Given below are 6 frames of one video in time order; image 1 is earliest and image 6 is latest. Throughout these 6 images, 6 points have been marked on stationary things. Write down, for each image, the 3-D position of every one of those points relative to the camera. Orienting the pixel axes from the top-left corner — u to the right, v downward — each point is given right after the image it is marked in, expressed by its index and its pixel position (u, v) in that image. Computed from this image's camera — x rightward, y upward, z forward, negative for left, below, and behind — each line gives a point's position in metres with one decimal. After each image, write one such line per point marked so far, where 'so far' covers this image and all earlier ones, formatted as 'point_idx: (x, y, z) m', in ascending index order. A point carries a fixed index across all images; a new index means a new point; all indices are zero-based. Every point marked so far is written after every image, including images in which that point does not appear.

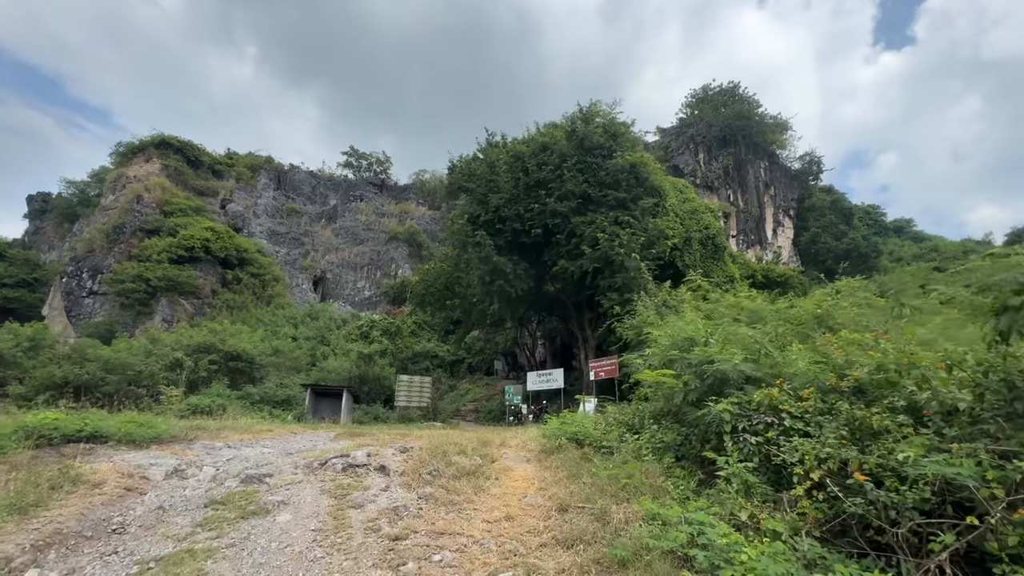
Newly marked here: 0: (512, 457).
0: (0.0, -2.4, +6.6) m
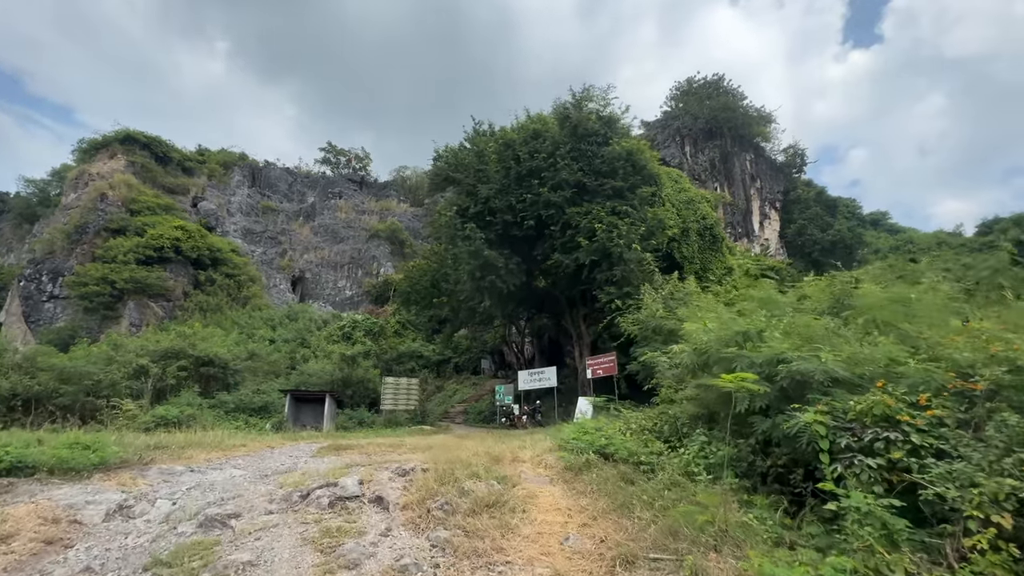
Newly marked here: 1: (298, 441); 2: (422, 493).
0: (+0.2, -2.2, +5.6) m
1: (-5.8, -4.2, +12.8) m
2: (-0.9, -2.0, +4.6) m
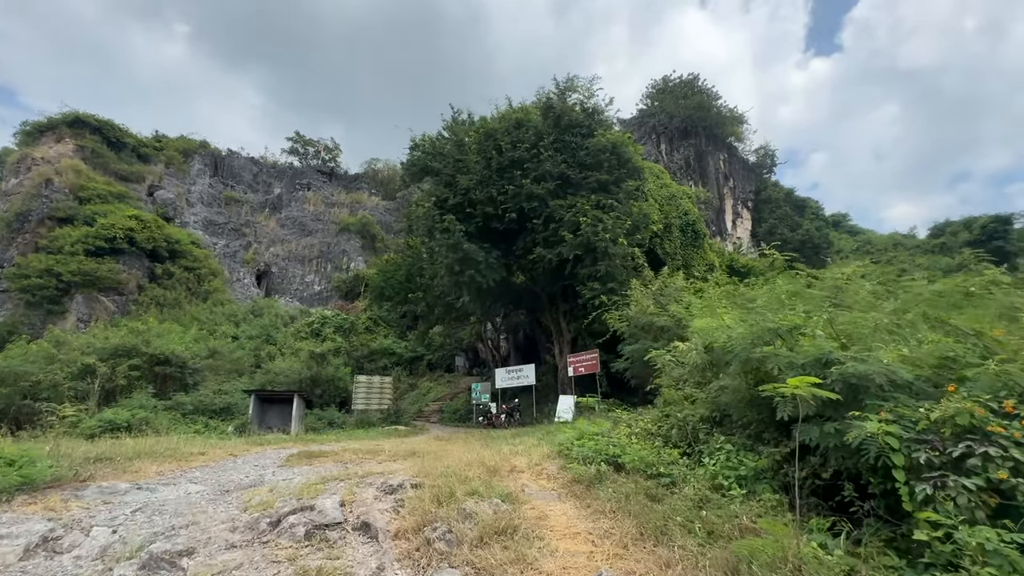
0: (+0.3, -2.2, +4.9) m
1: (-6.2, -4.0, +11.8) m
2: (-0.8, -1.9, +3.9) m
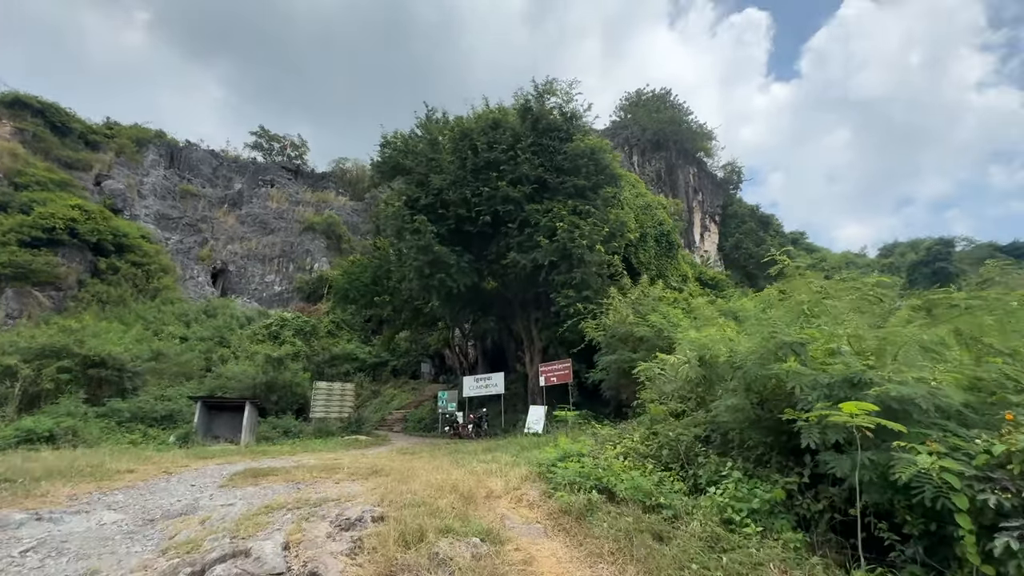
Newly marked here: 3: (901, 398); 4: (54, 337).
0: (+0.1, -2.2, +4.3) m
1: (-6.9, -3.9, +10.7) m
2: (-0.9, -1.9, +3.2) m
3: (+2.6, -0.7, +3.2) m
4: (-16.4, -1.8, +16.8) m
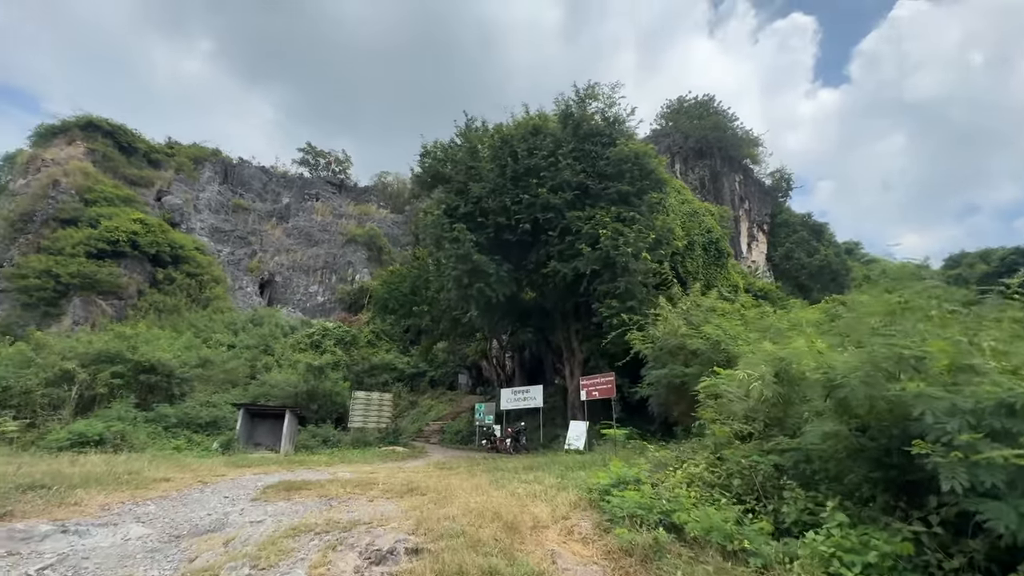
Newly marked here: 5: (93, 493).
0: (+0.5, -2.2, +3.7) m
1: (-6.0, -4.1, +10.6) m
2: (-0.6, -1.9, +2.7) m
3: (+2.9, -0.7, +2.4) m
4: (-14.9, -2.1, +17.4) m
5: (-5.7, -2.8, +6.4) m
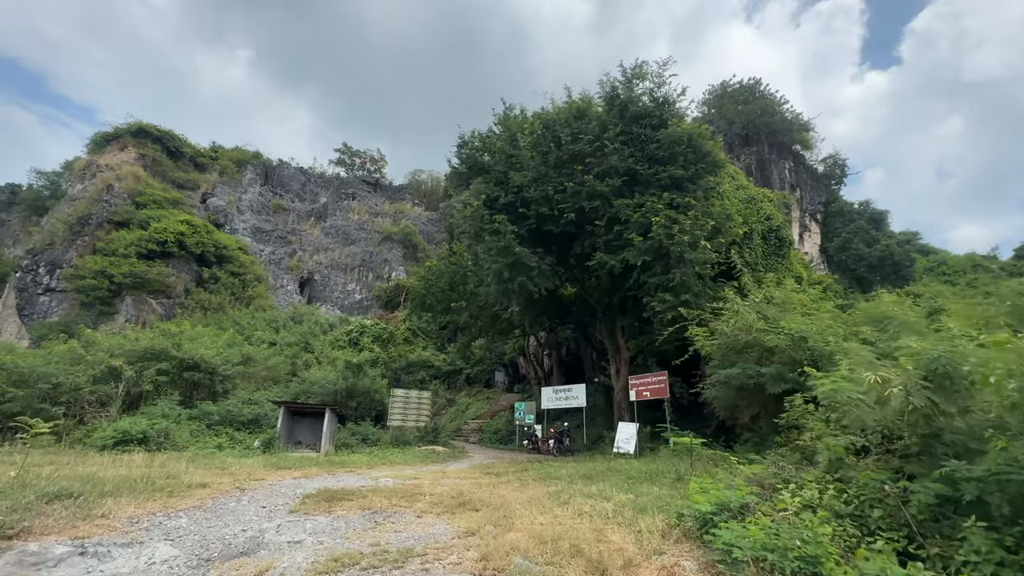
0: (+1.1, -2.0, +2.7) m
1: (-4.9, -4.0, +10.1) m
2: (0.0, -1.8, +1.8) m
3: (+3.4, -0.6, +1.3) m
4: (-13.3, -2.0, +17.5) m
5: (-4.9, -2.7, +5.9) m
